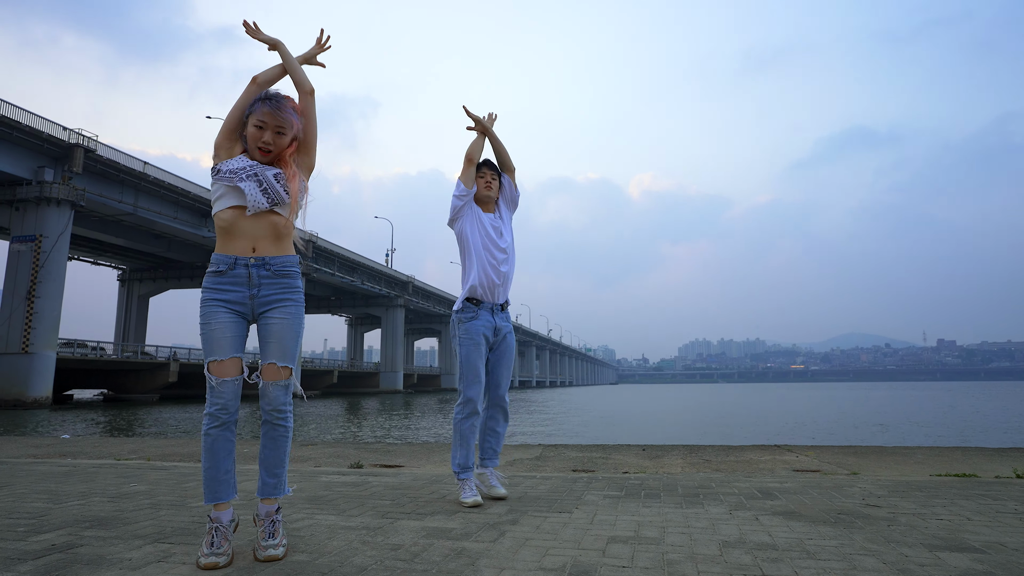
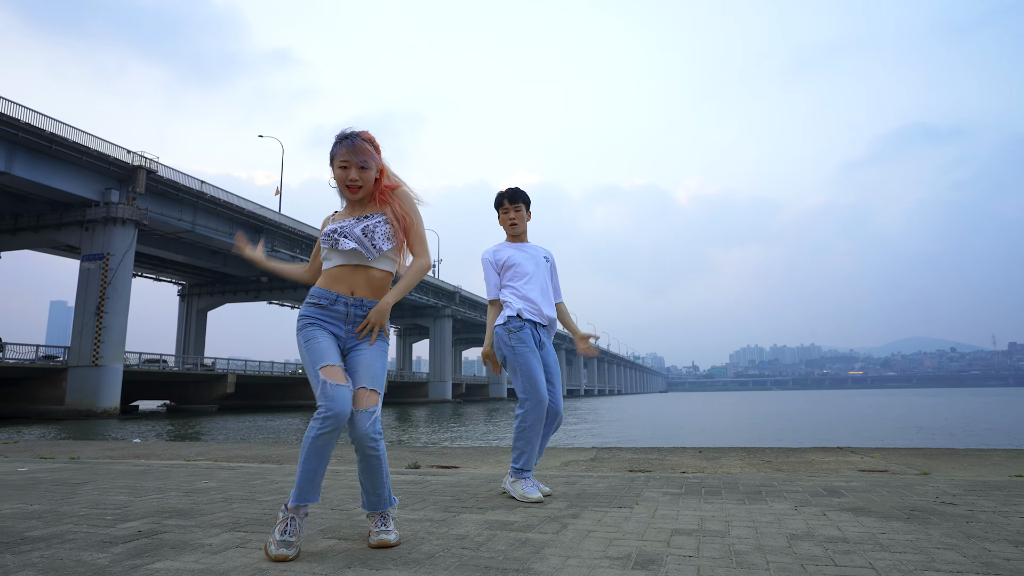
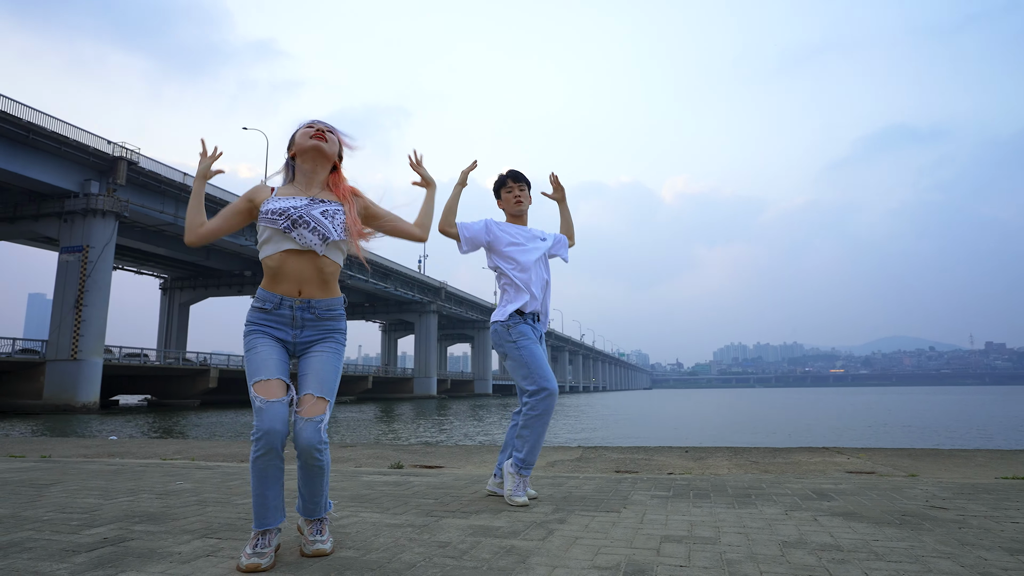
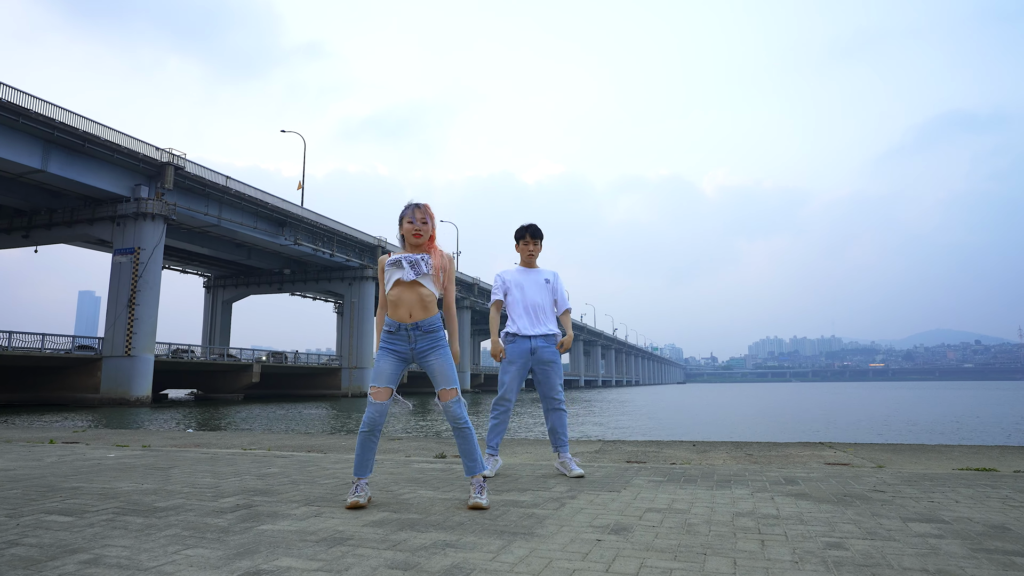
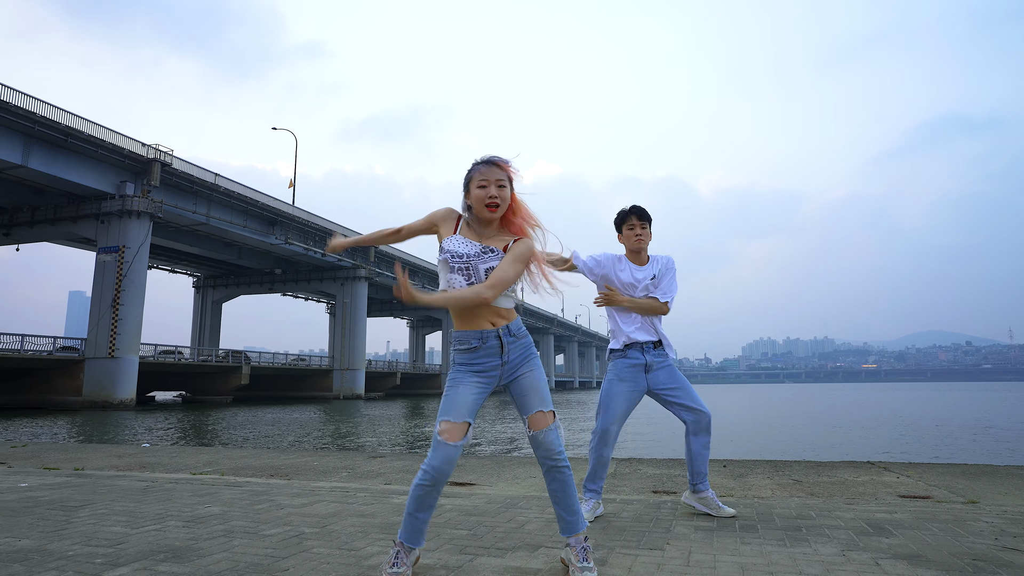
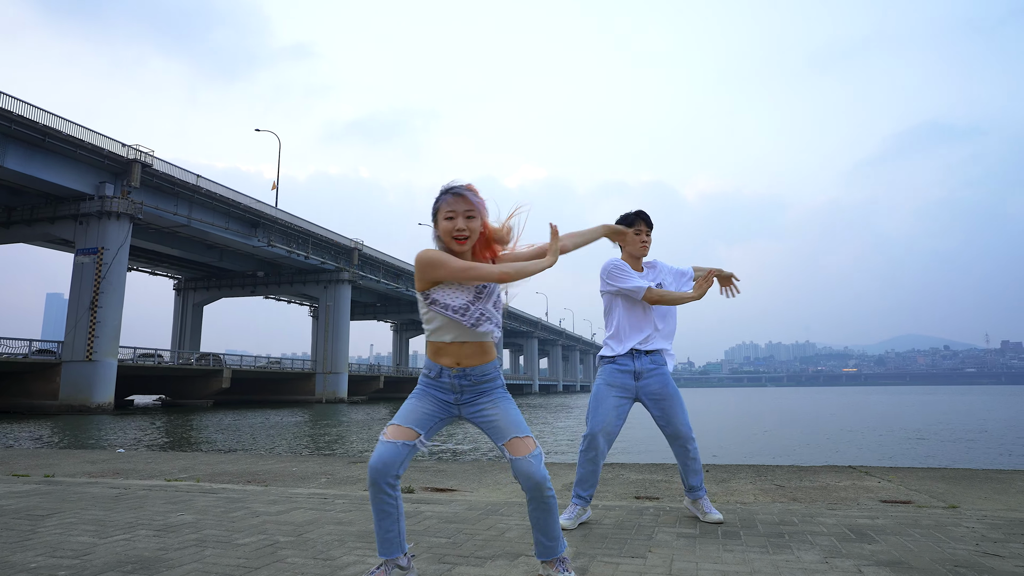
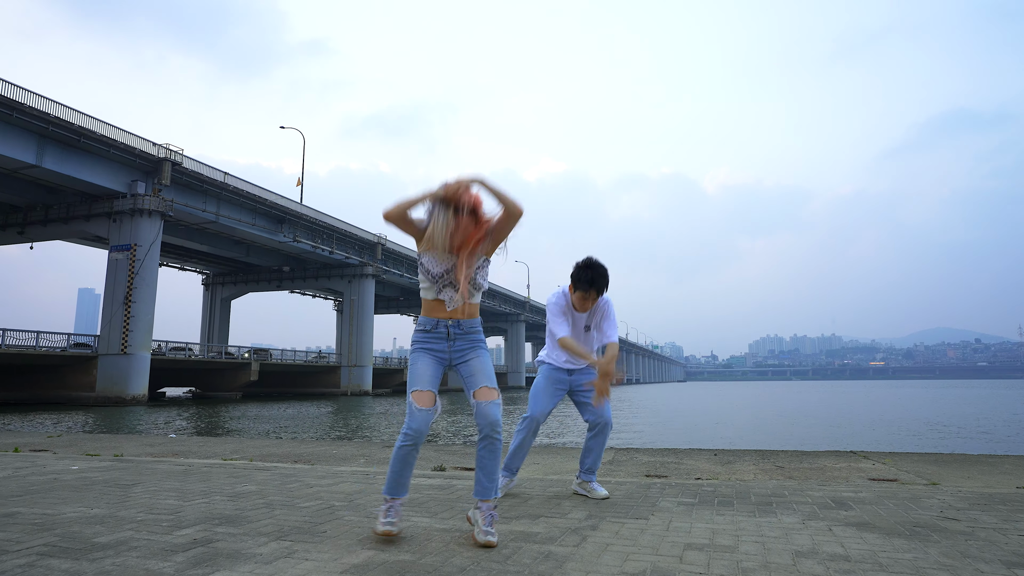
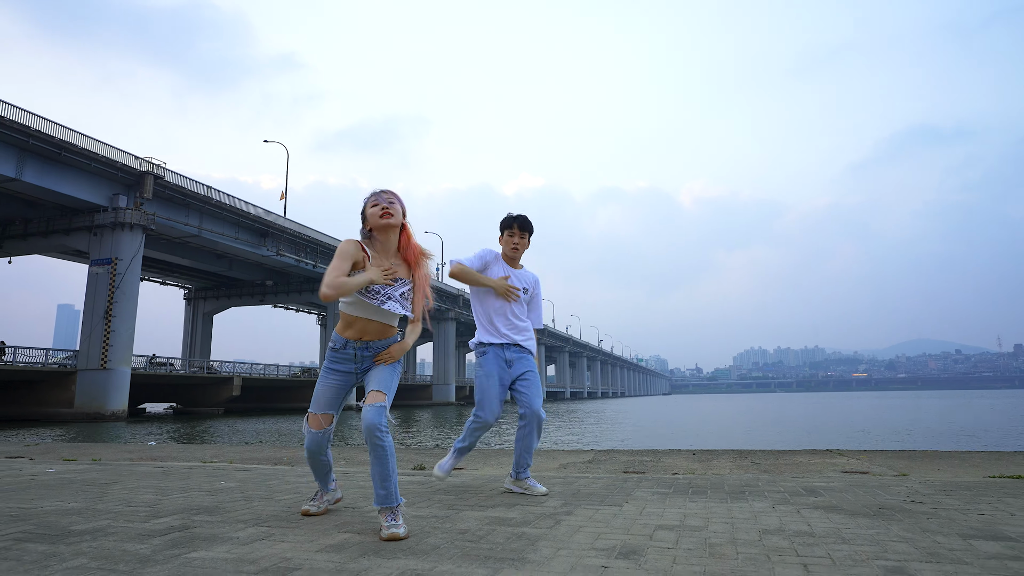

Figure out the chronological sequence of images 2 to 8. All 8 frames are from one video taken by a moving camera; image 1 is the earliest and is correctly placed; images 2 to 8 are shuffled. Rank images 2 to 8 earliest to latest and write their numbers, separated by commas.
3, 2, 8, 4, 7, 5, 6
